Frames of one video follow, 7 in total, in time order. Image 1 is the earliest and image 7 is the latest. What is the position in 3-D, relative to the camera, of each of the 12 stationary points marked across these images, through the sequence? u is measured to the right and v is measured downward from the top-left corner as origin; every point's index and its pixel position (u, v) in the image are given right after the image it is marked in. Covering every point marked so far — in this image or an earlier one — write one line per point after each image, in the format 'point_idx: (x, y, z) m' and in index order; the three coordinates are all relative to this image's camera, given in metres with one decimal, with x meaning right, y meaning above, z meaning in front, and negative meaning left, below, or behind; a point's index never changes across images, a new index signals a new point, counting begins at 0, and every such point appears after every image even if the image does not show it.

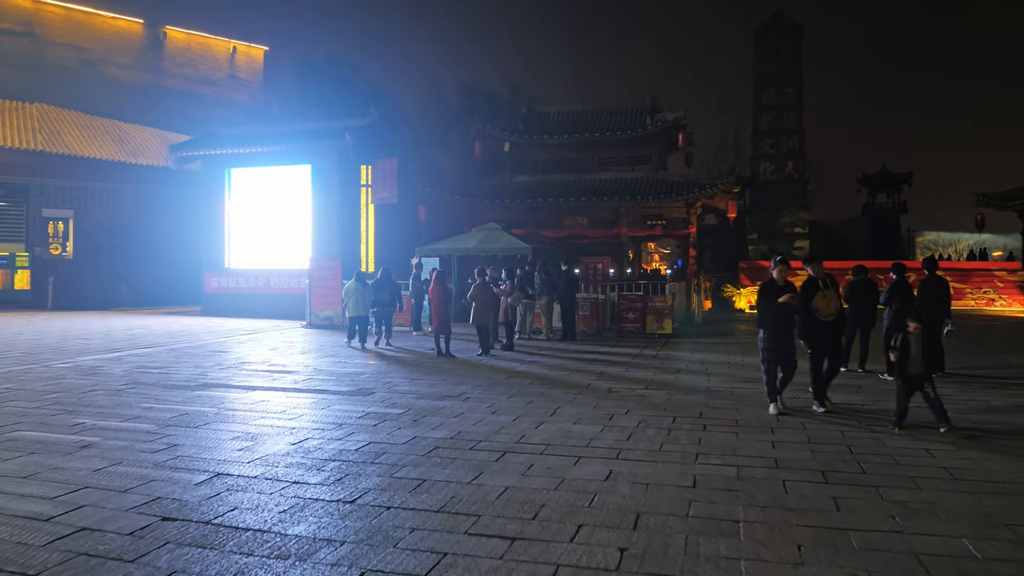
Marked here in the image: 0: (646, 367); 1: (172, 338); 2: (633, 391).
0: (+1.7, -1.0, +10.2) m
1: (-5.9, -0.9, +14.6) m
2: (+1.2, -1.0, +8.1) m
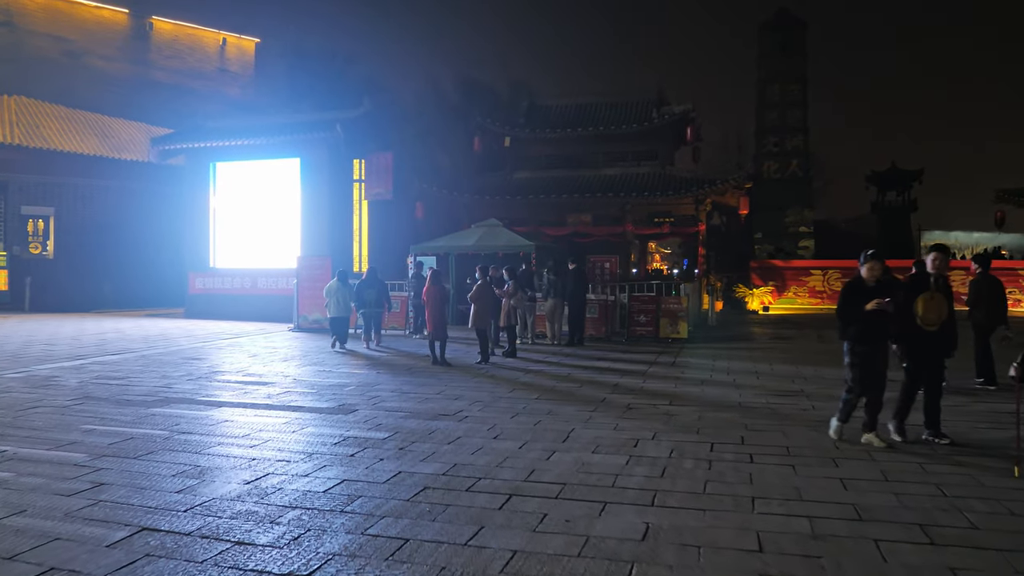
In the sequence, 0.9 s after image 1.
0: (+1.7, -1.0, +9.1) m
1: (-5.9, -0.9, +13.5) m
2: (+1.2, -1.0, +7.0) m
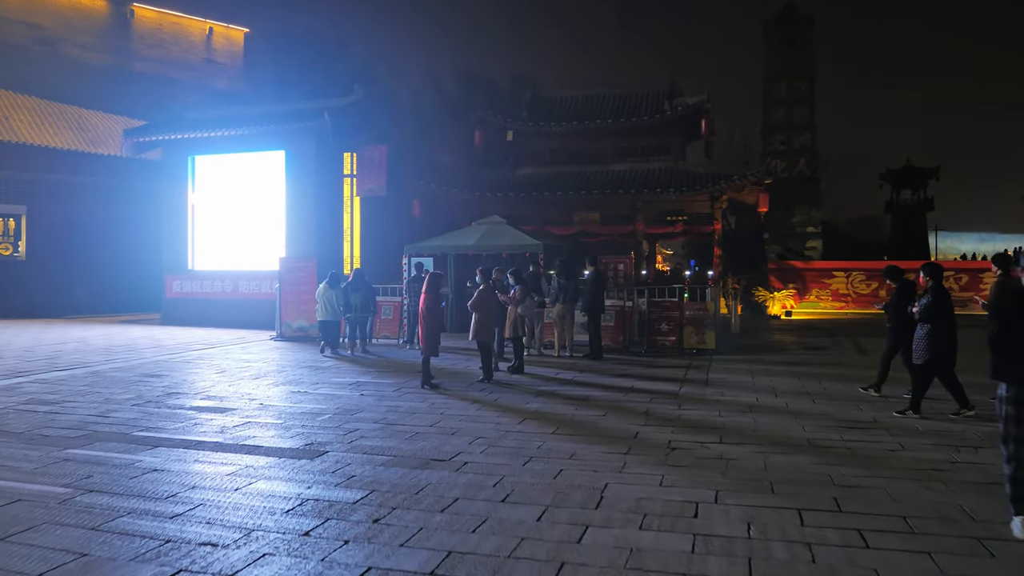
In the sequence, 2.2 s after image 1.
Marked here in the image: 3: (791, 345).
0: (+1.8, -1.0, +7.7) m
1: (-5.8, -1.0, +12.0) m
2: (+1.3, -1.1, +5.6) m
3: (+4.5, -0.9, +13.6) m
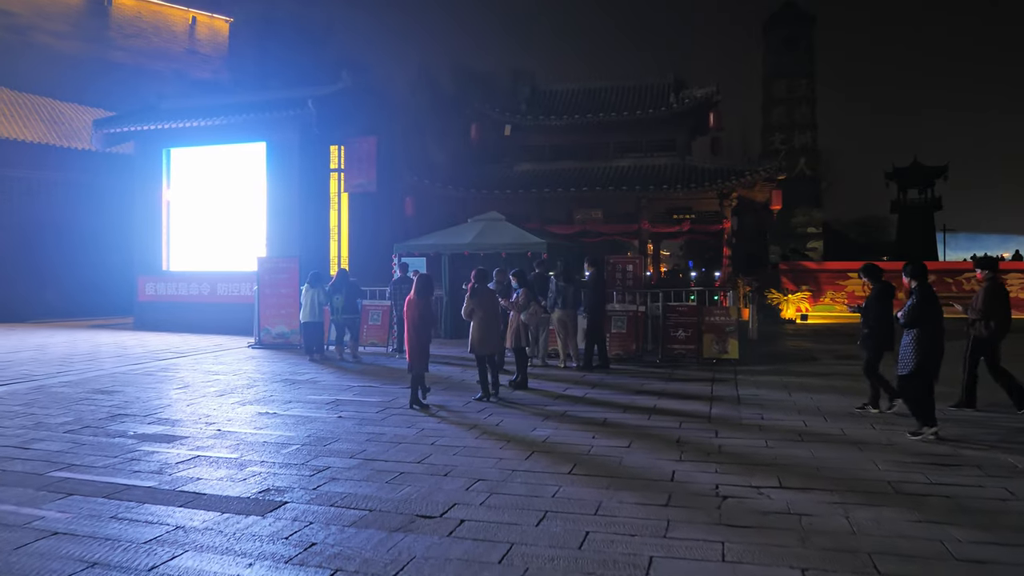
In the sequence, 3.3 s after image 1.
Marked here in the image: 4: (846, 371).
0: (+1.8, -1.1, +6.5) m
1: (-5.8, -1.0, +10.8) m
2: (+1.4, -1.1, +4.4) m
3: (+4.5, -1.0, +12.4) m
4: (+4.2, -1.0, +10.5) m
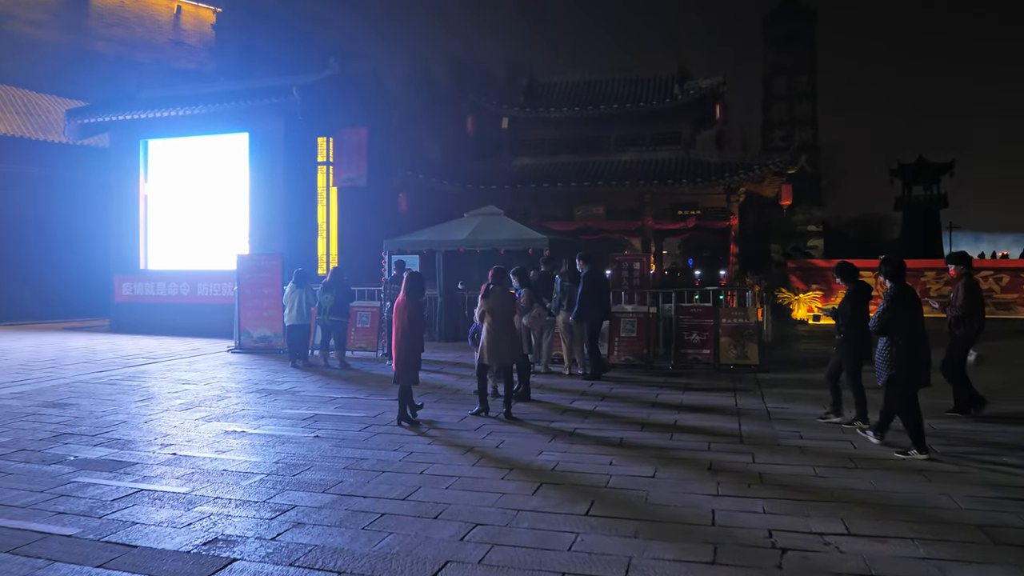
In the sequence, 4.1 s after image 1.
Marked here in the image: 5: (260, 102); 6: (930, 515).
0: (+1.8, -1.1, +5.6) m
1: (-5.8, -1.0, +9.9) m
2: (+1.4, -1.1, +3.5) m
3: (+4.5, -1.0, +11.5) m
4: (+4.2, -1.0, +9.6) m
5: (-4.3, +3.2, +14.3) m
6: (+2.0, -1.1, +4.1) m
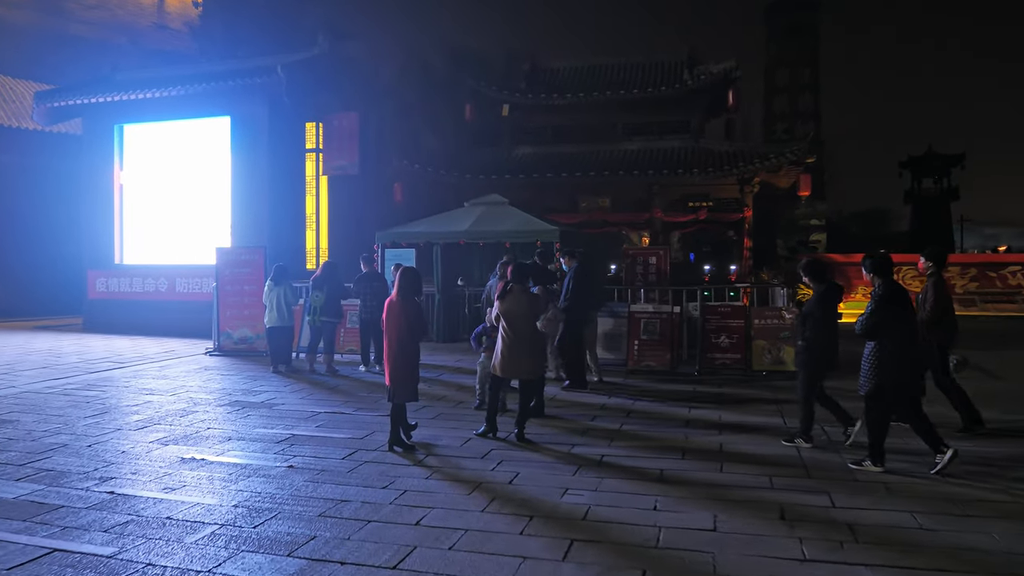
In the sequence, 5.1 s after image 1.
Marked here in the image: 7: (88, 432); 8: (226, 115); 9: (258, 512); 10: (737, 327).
0: (+1.9, -1.1, +4.6) m
1: (-5.7, -1.0, +8.8) m
2: (+1.5, -1.1, +2.5) m
3: (+4.6, -0.9, +10.5) m
4: (+4.3, -1.0, +8.5) m
5: (-4.3, +3.2, +13.1) m
6: (+2.1, -1.1, +3.1) m
7: (-3.2, -1.1, +6.3) m
8: (-4.7, +2.9, +13.8) m
9: (-1.3, -1.1, +4.2) m
10: (+2.4, -0.4, +8.9) m
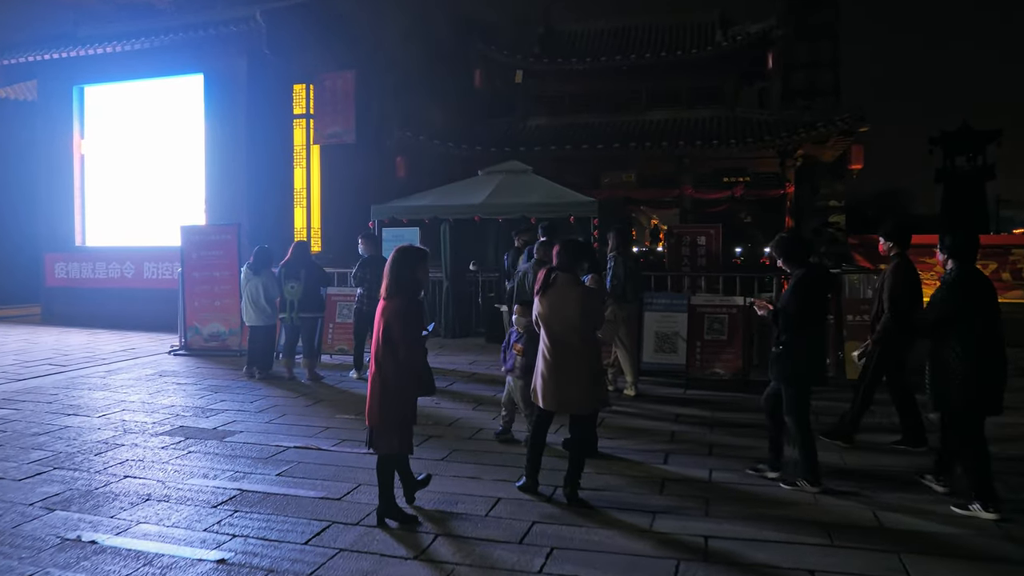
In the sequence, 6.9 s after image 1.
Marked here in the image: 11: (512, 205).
0: (+2.2, -1.1, +2.7) m
1: (-5.5, -0.9, +7.0) m
2: (+1.7, -1.1, +0.6) m
3: (+4.9, -0.8, +8.6) m
4: (+4.5, -0.9, +6.7) m
5: (-4.0, +3.4, +11.2) m
6: (+2.3, -1.1, +1.2) m
7: (-3.0, -1.0, +4.4) m
8: (-4.5, +3.1, +11.9) m
9: (-1.1, -1.1, +2.4) m
10: (+2.6, -0.3, +7.0) m
11: (0.0, +0.9, +9.1) m
